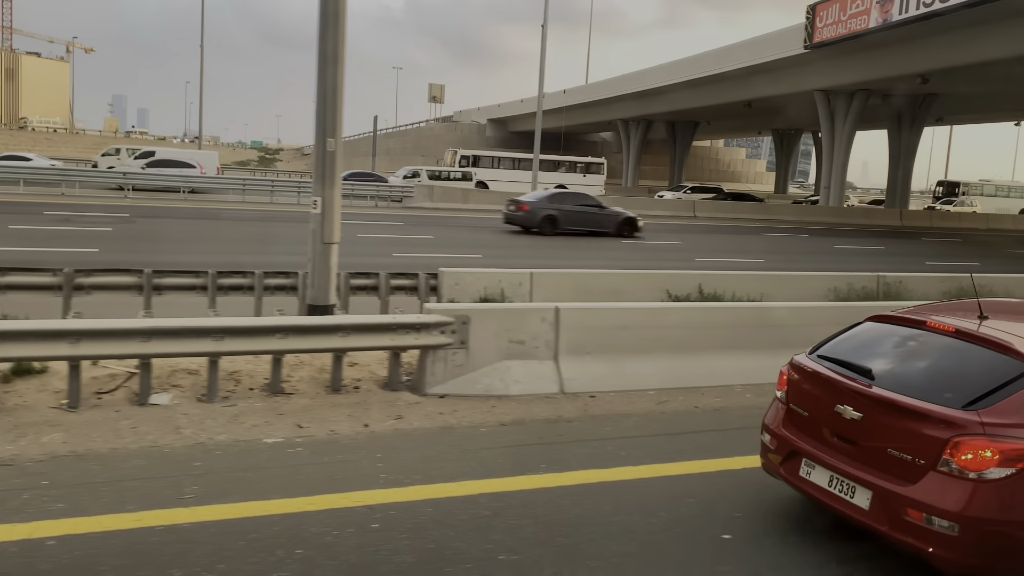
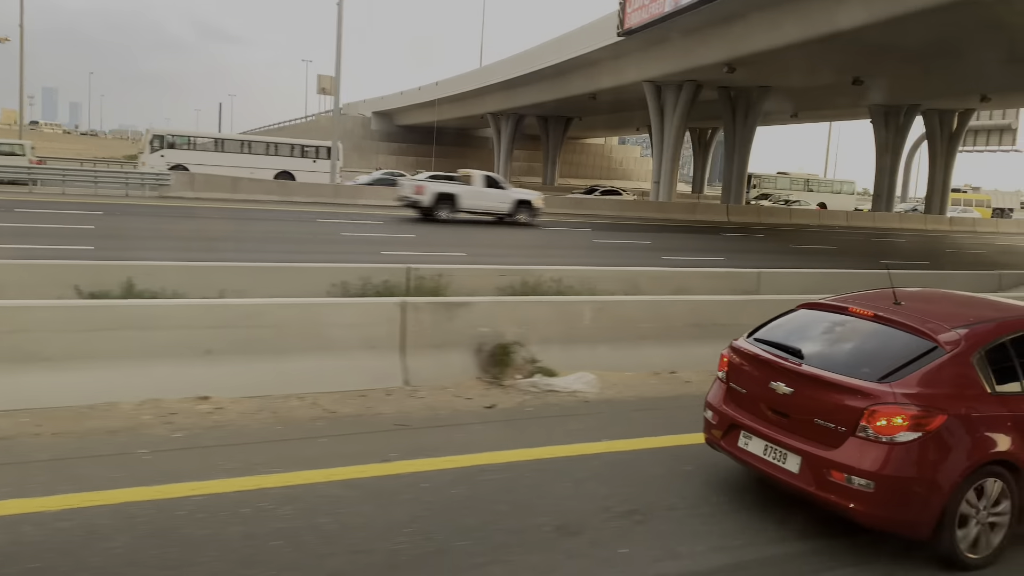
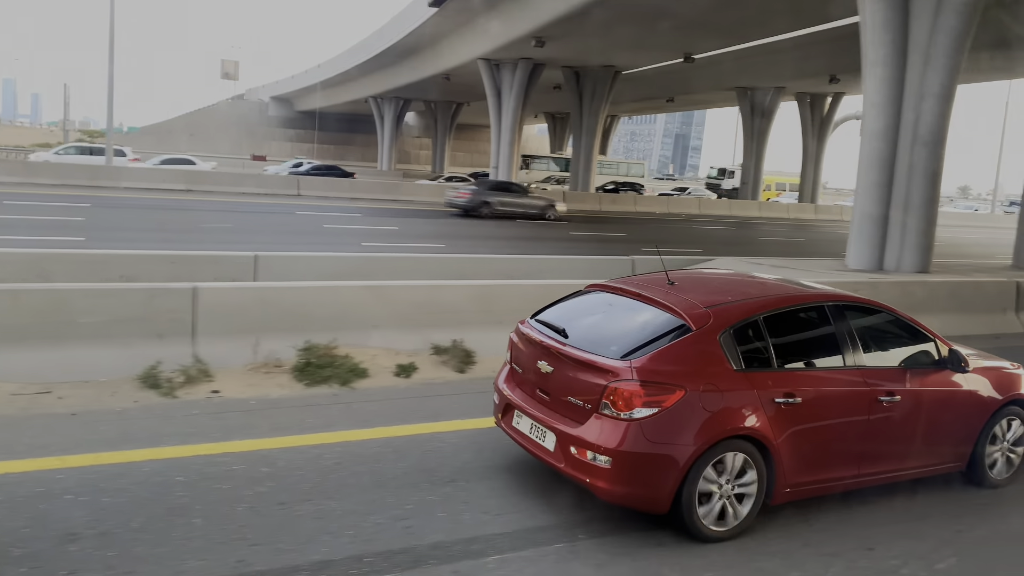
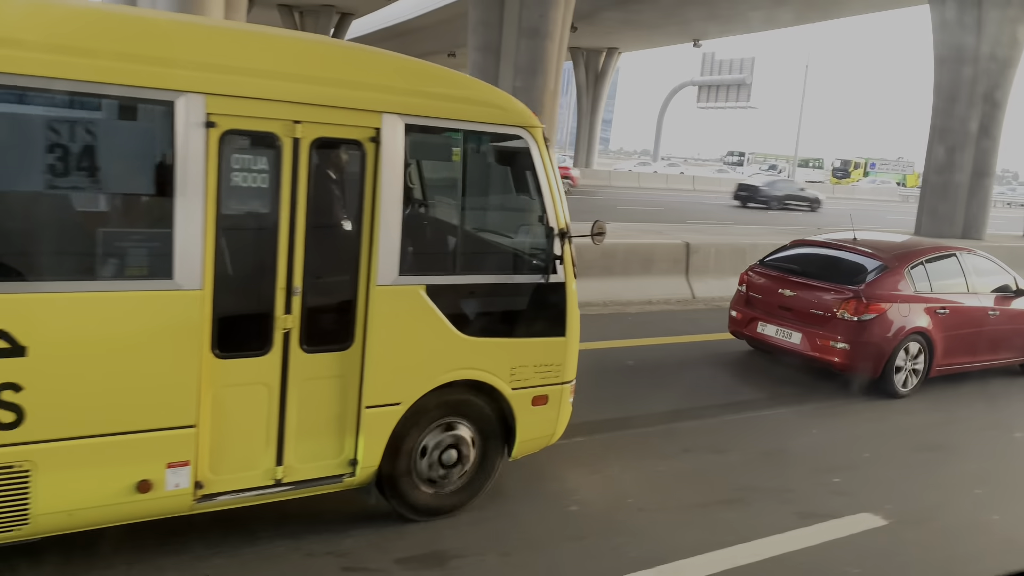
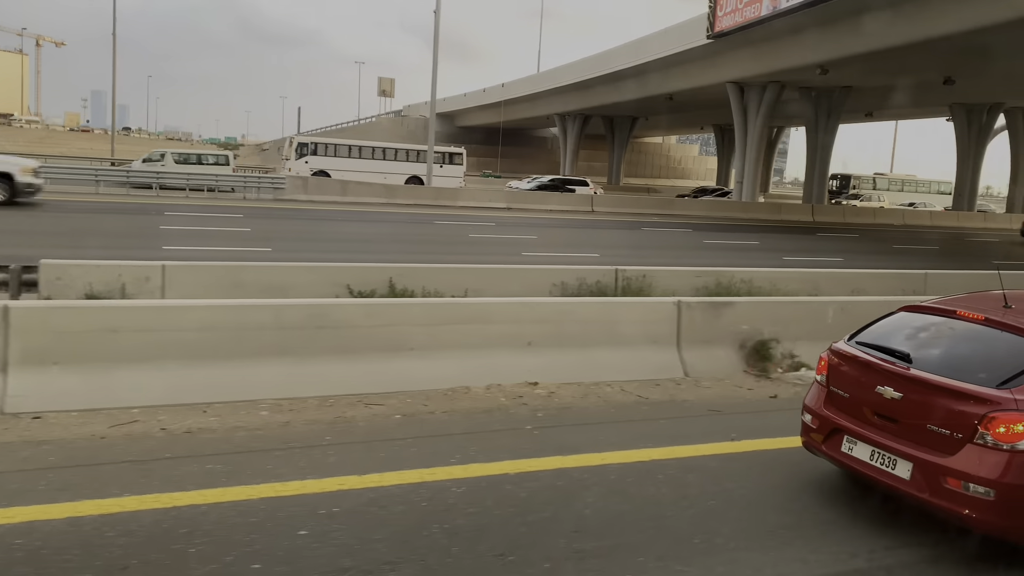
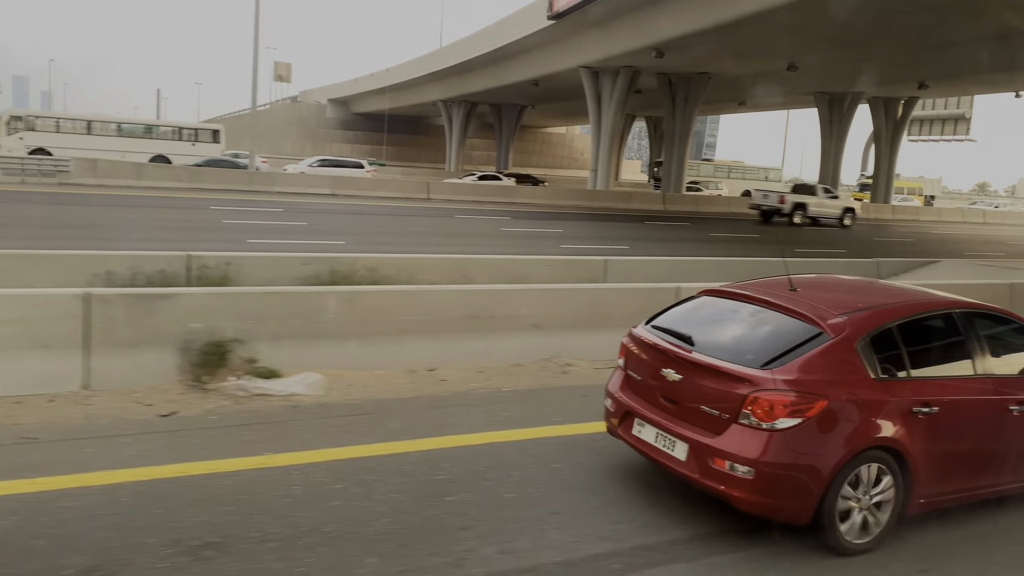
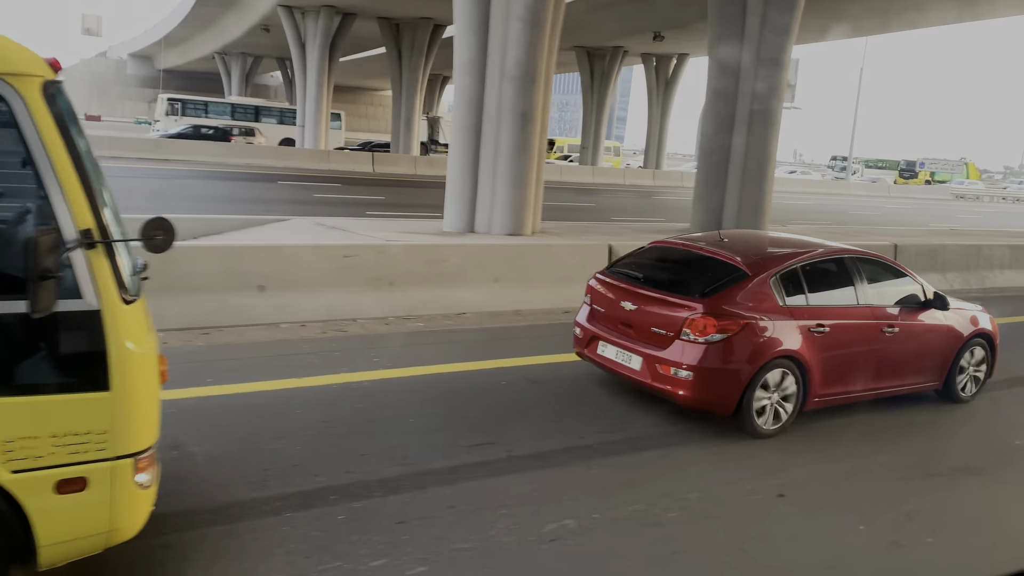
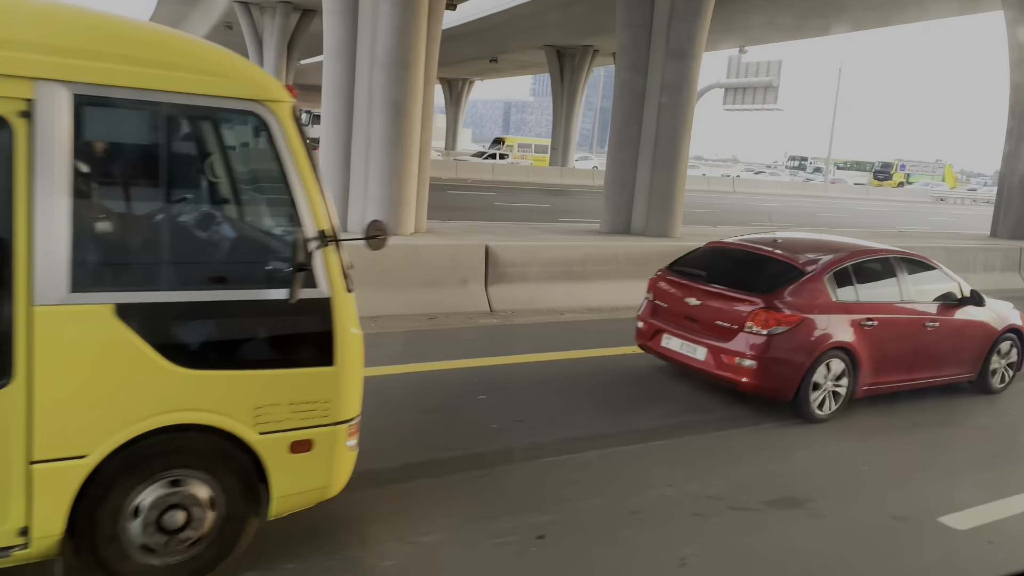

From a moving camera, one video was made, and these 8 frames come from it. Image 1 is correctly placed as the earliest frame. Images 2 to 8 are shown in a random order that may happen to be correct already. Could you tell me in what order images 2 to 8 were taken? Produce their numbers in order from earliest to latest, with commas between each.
5, 2, 6, 3, 7, 8, 4
